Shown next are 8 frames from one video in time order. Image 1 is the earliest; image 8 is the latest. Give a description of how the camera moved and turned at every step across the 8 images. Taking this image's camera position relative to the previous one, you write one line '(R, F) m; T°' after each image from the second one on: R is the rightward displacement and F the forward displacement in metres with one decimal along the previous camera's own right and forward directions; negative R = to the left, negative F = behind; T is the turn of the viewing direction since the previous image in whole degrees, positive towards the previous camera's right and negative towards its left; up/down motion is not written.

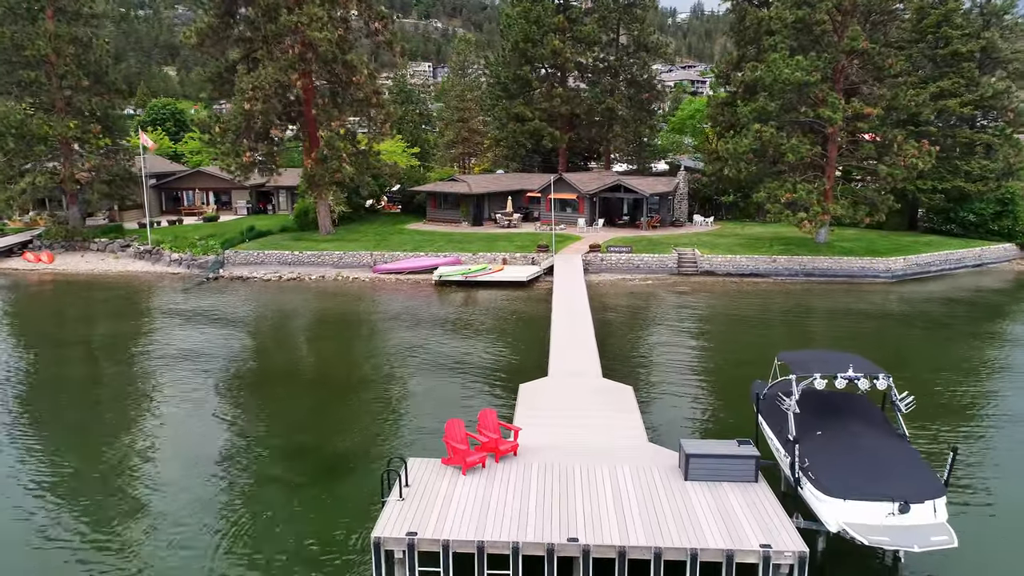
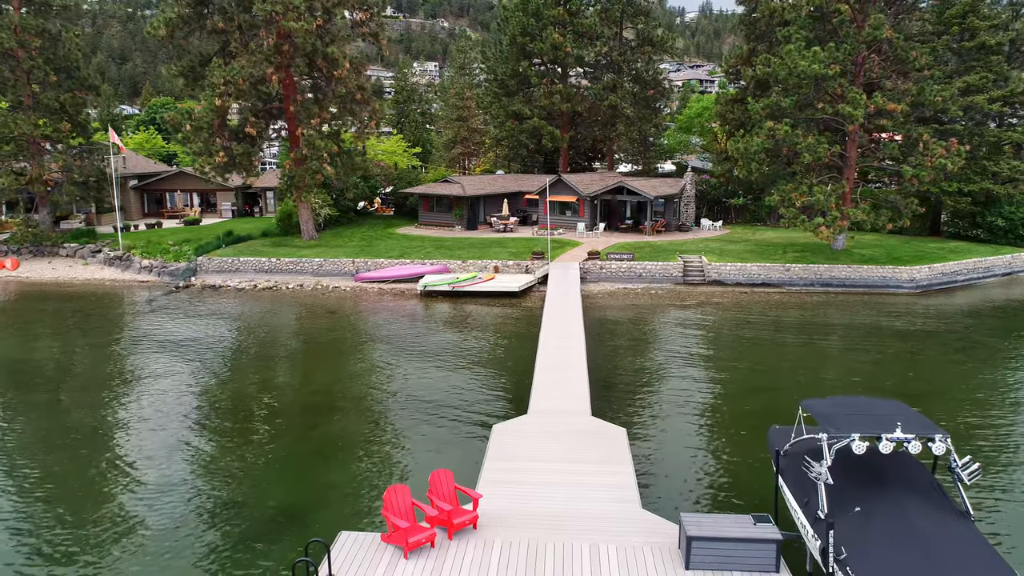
(+0.9, +3.1) m; -1°
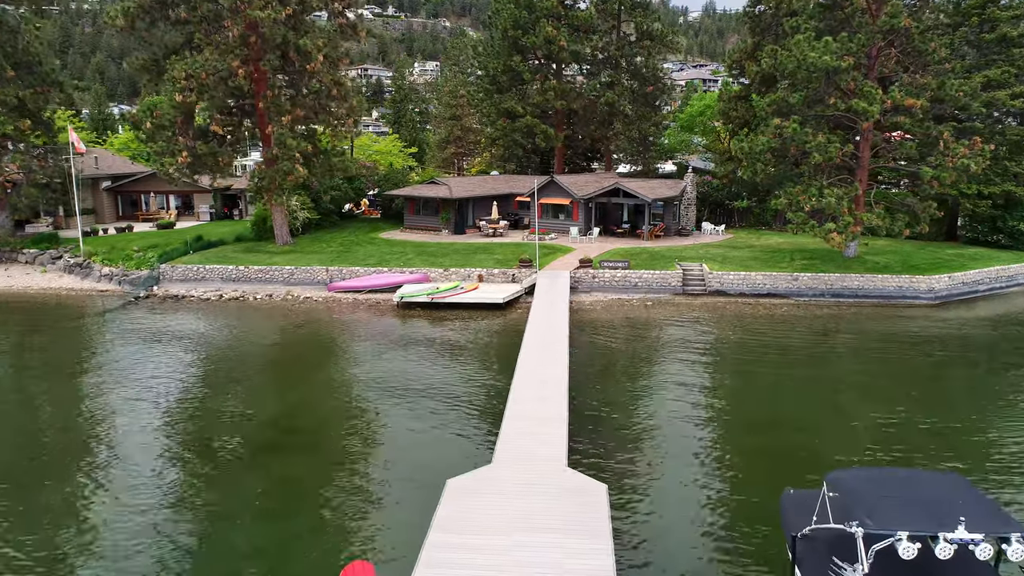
(+0.9, +3.0) m; 0°
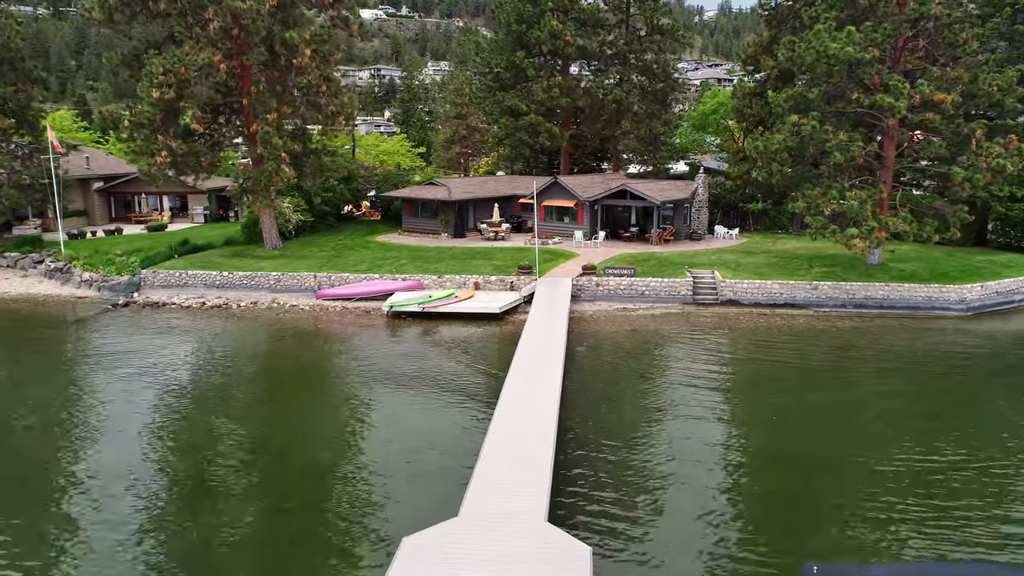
(+0.8, +2.3) m; -1°
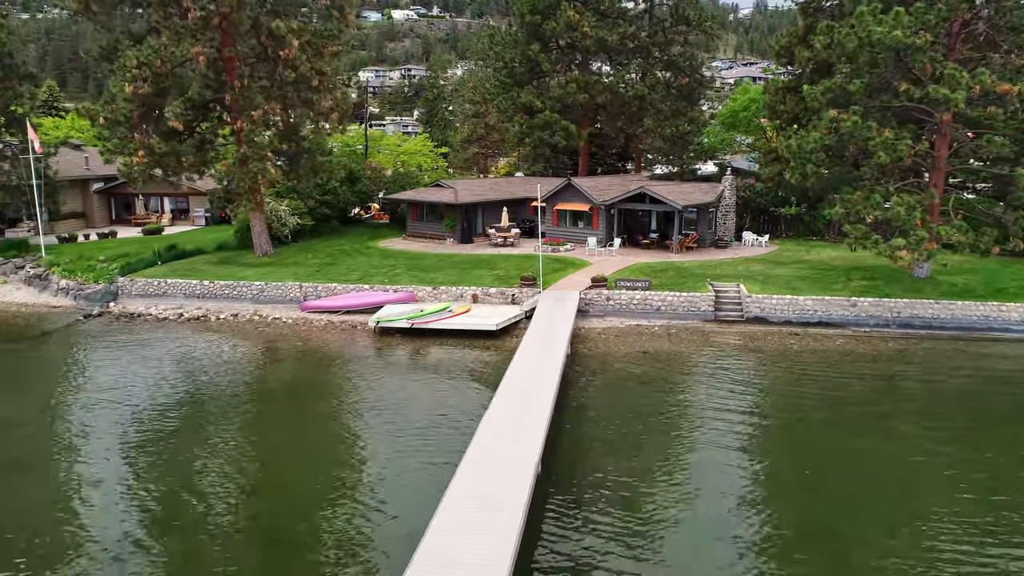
(+1.3, +3.3) m; -2°
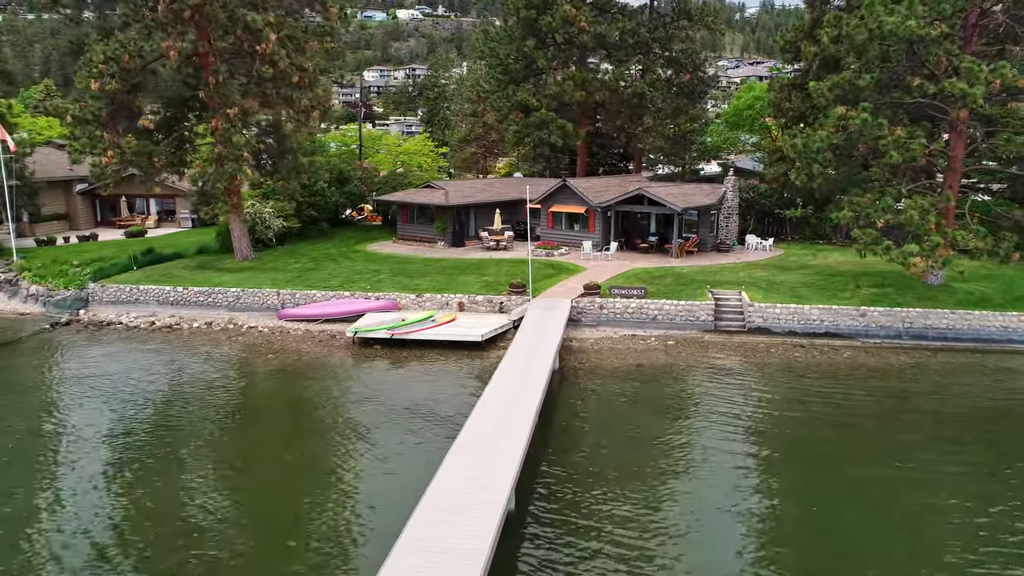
(+0.8, +1.8) m; 0°
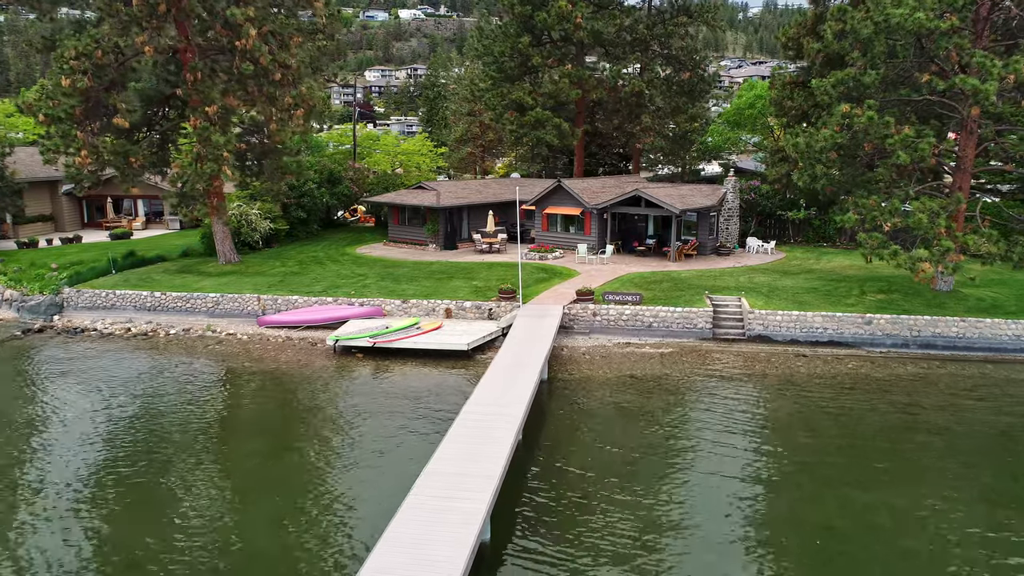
(+0.5, +1.3) m; 0°
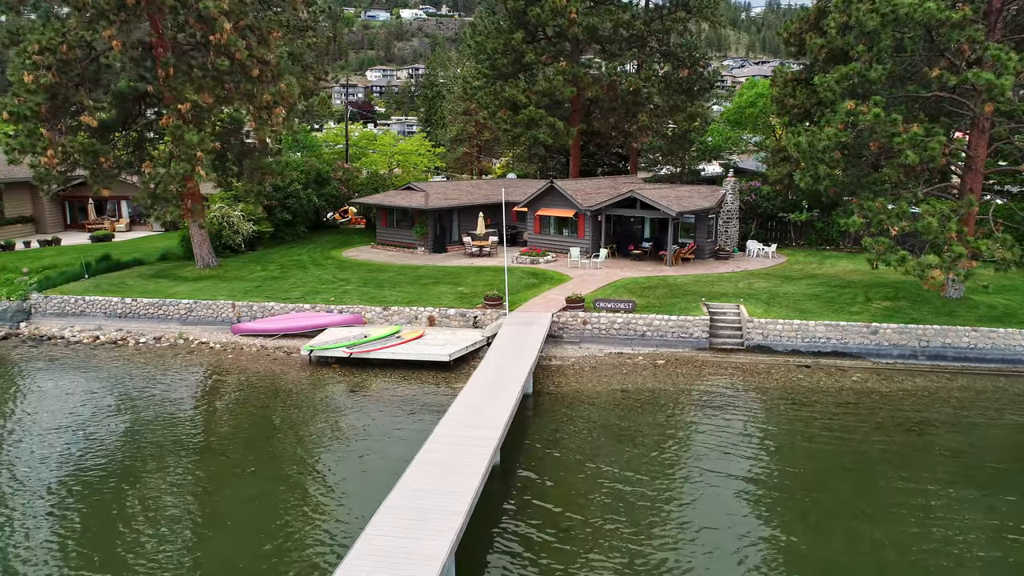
(+0.6, +1.5) m; 0°
